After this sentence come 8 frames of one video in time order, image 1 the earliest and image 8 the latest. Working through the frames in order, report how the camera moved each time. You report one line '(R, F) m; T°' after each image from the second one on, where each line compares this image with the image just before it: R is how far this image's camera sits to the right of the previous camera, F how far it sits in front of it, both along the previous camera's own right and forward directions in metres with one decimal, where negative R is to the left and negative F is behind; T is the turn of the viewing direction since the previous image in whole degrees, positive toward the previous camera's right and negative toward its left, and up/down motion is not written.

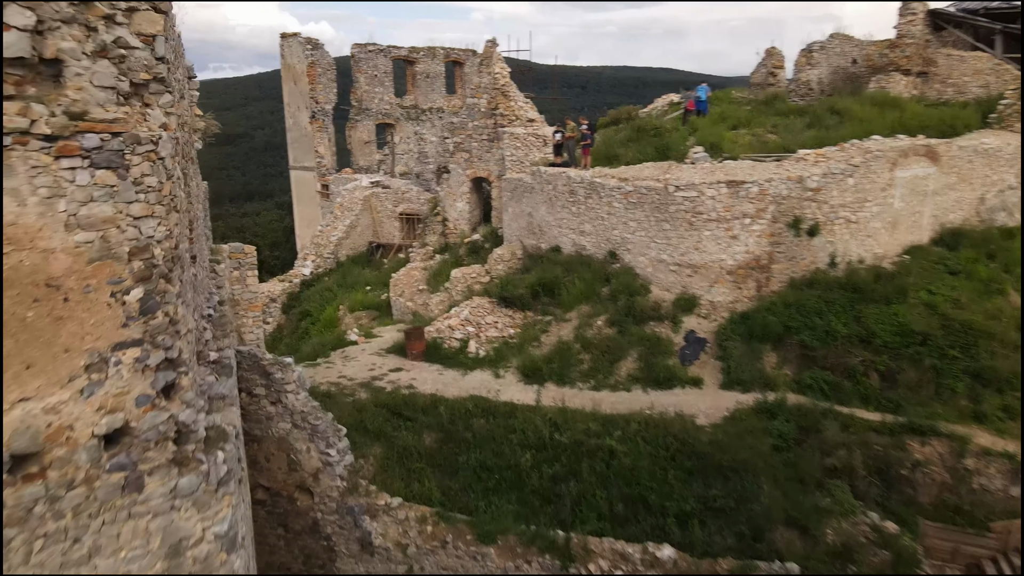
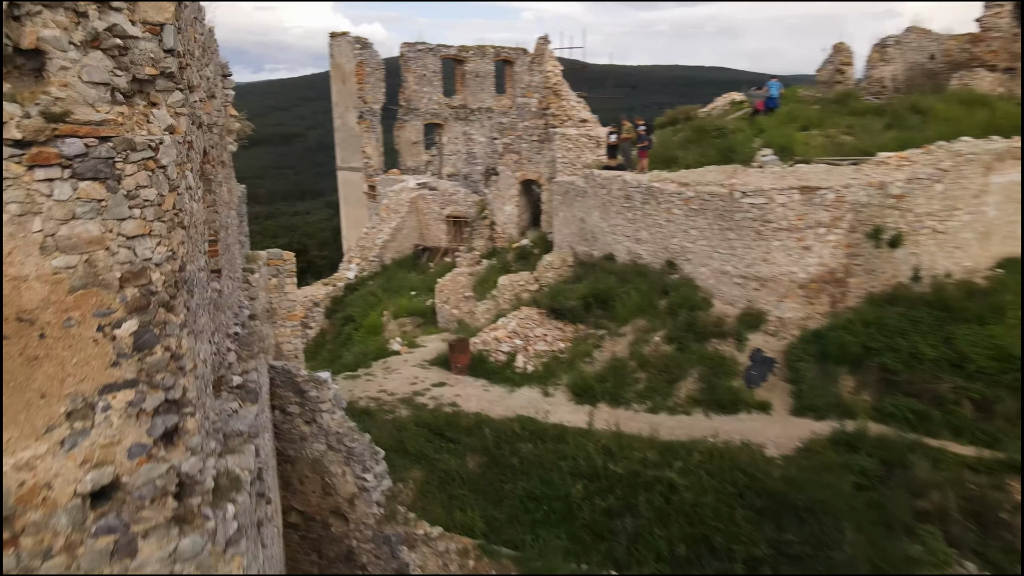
(0.0, +0.5) m; -4°
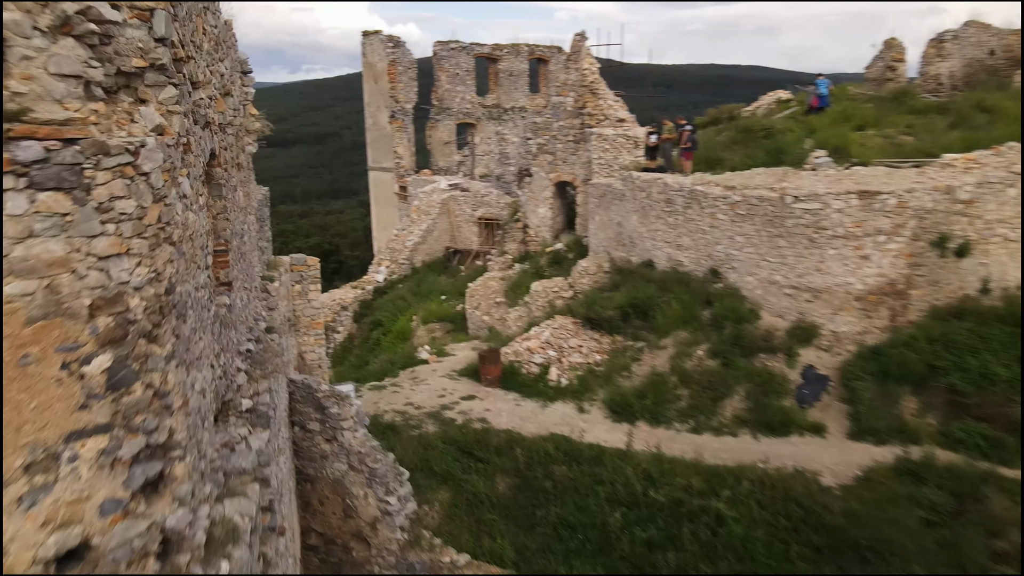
(0.0, +0.4) m; -2°
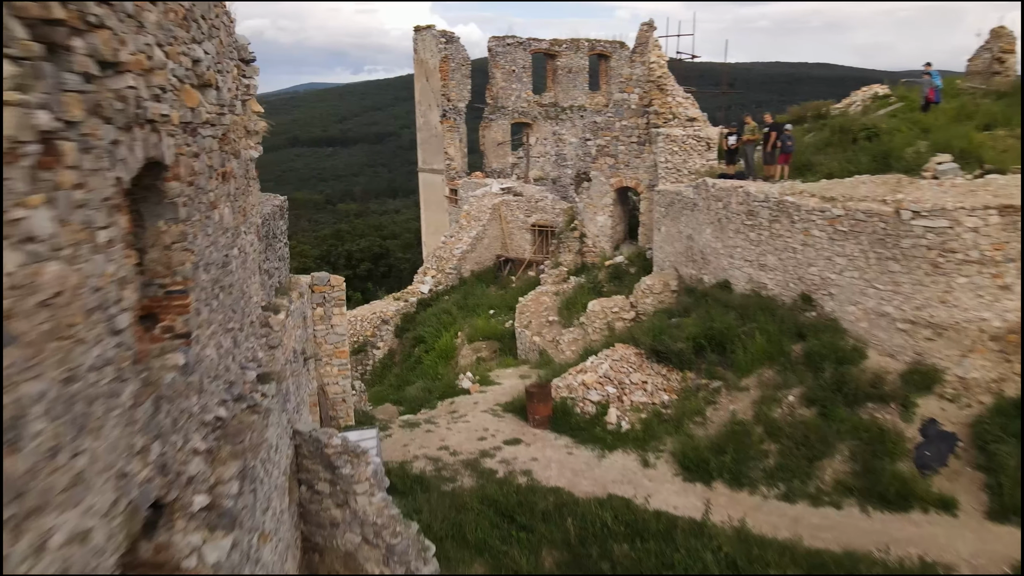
(0.0, +1.0) m; -4°
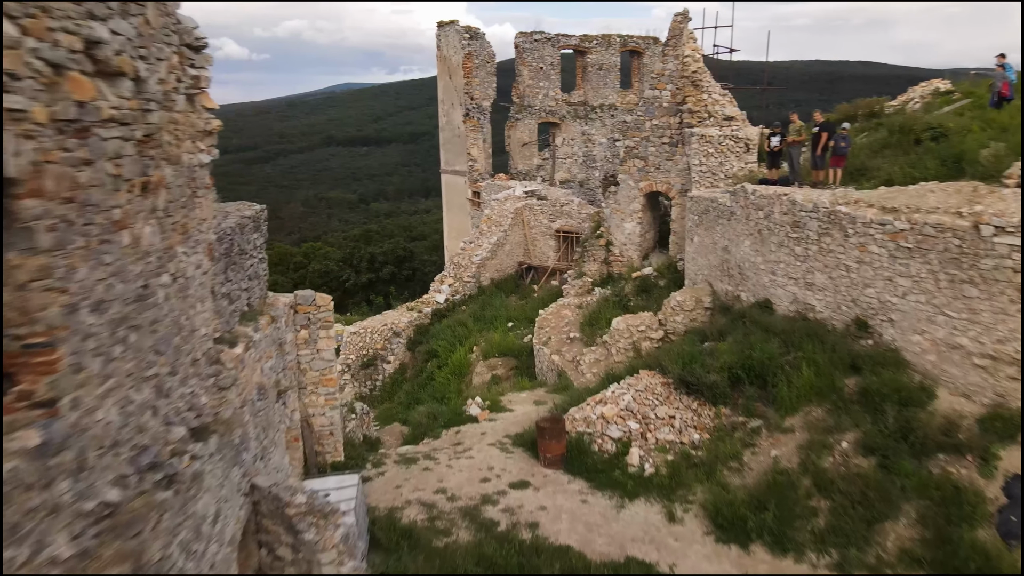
(+0.2, +0.7) m; -3°
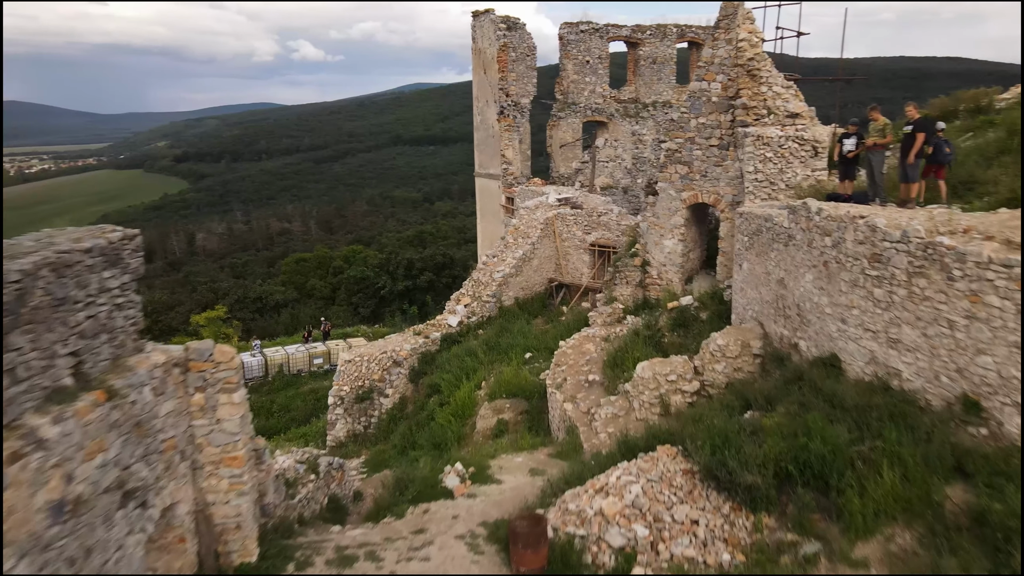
(+0.5, +1.4) m; -5°
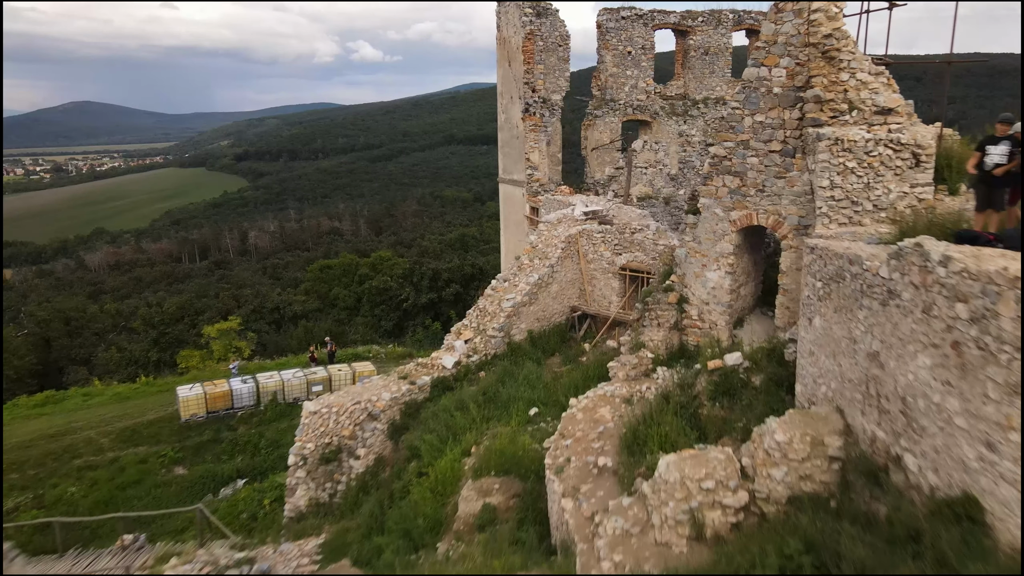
(+0.5, +1.7) m; -4°
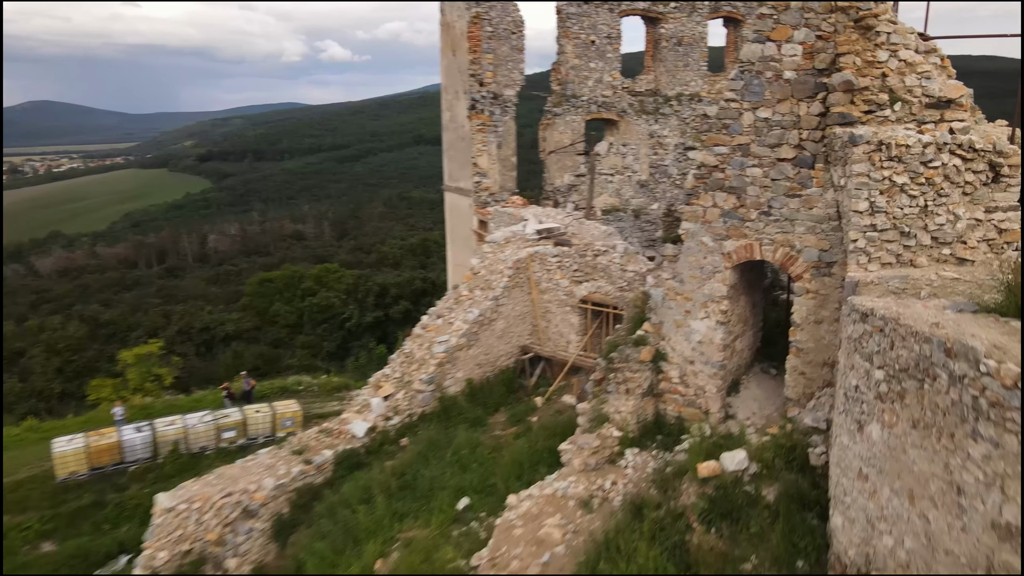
(+0.4, +1.7) m; +2°
